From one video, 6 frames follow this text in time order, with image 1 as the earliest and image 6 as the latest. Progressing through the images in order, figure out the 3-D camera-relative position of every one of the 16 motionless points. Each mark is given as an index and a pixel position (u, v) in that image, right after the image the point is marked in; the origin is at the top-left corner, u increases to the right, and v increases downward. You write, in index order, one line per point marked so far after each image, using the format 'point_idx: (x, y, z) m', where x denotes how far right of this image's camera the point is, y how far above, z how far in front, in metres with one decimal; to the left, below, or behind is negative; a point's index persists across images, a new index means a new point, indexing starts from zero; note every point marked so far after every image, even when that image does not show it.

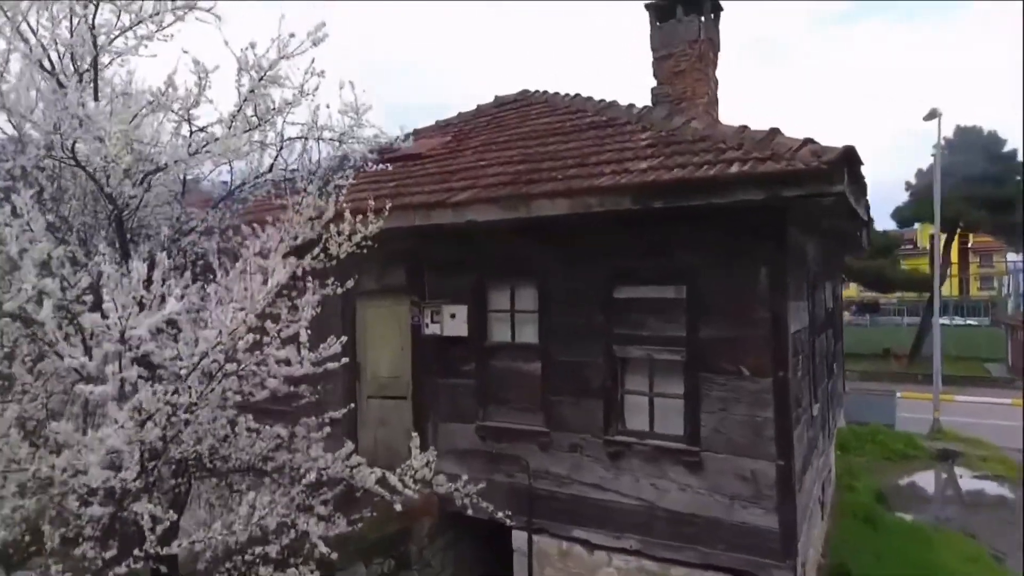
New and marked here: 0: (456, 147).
0: (-0.4, +1.1, +5.7) m
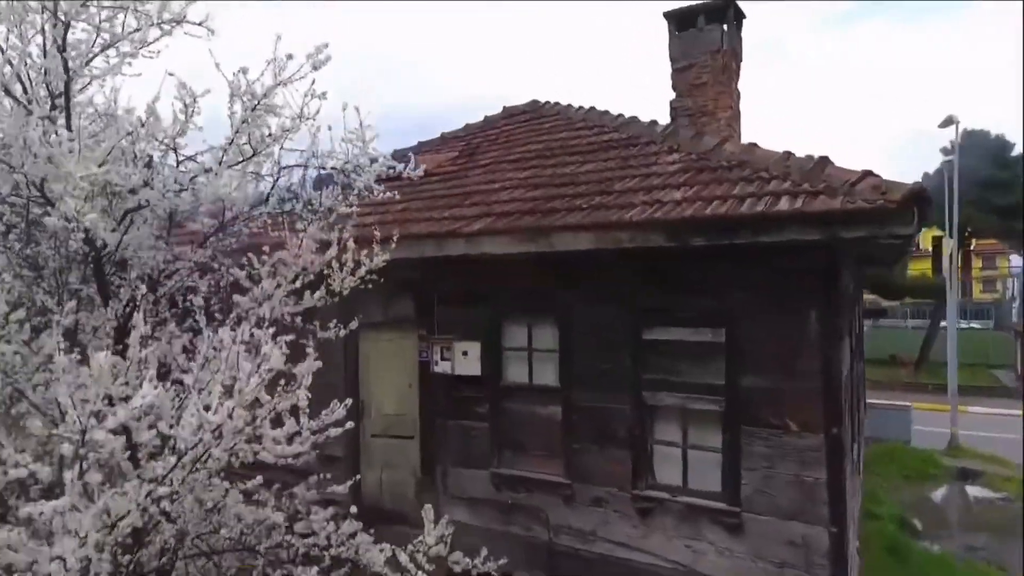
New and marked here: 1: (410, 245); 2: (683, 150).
0: (-0.3, +0.9, +5.3) m
1: (-0.5, +0.2, +3.8) m
2: (+1.0, +0.8, +4.0) m
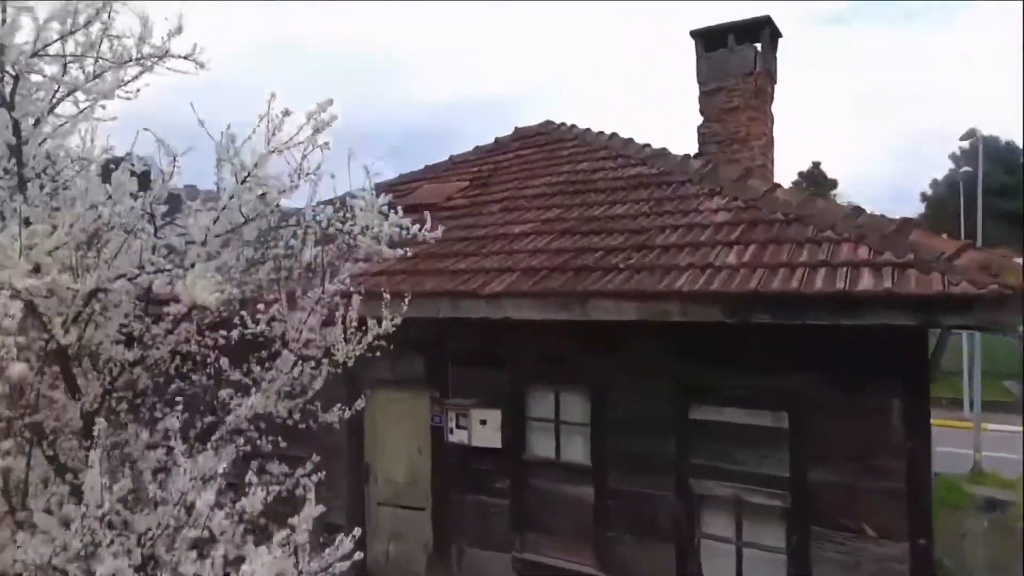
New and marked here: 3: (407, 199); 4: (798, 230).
0: (-0.2, +0.6, +4.9) m
1: (-0.4, -0.1, +3.4) m
2: (+1.1, +0.5, +3.6) m
3: (-0.8, +0.7, +5.4) m
4: (+1.2, +0.2, +2.9) m
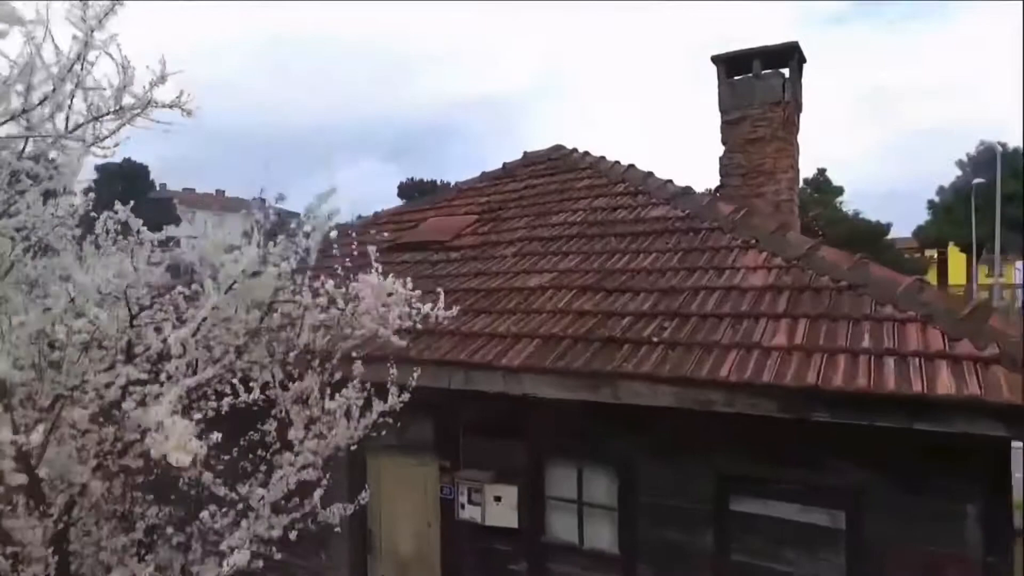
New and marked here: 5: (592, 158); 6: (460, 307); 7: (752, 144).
0: (-0.2, +0.3, +4.6) m
1: (-0.3, -0.4, +3.0) m
2: (+1.2, +0.2, +3.3) m
3: (-0.7, +0.4, +5.1) m
4: (+1.2, -0.1, +2.6) m
5: (+0.6, +1.0, +5.6) m
6: (-0.3, -0.1, +3.5) m
7: (+1.7, +1.0, +5.0) m
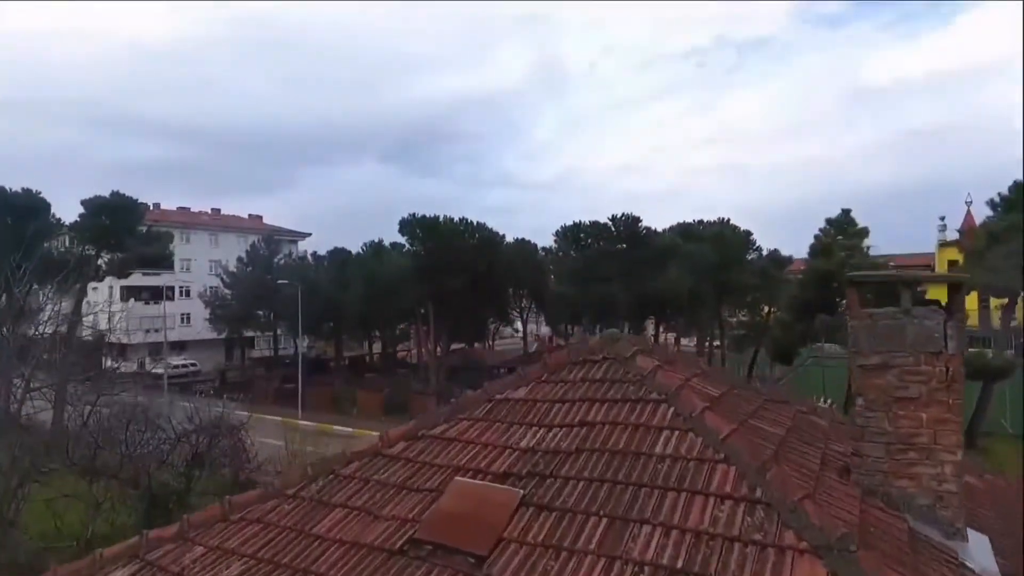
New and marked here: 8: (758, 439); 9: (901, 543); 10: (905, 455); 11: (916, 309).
0: (+0.2, -1.3, +3.3) m
1: (0.0, -1.9, +1.7) m
2: (+1.5, -1.4, +1.9) m
3: (-0.4, -1.2, +3.8) m
4: (+1.5, -1.6, +1.3) m
5: (+0.9, -0.6, +4.3) m
6: (0.0, -1.7, +2.2) m
7: (+2.0, -0.6, +3.6) m
8: (+1.4, -0.8, +4.0) m
9: (+1.8, -1.2, +3.3) m
10: (+2.0, -0.8, +3.6) m
11: (+2.1, -0.1, +3.7) m
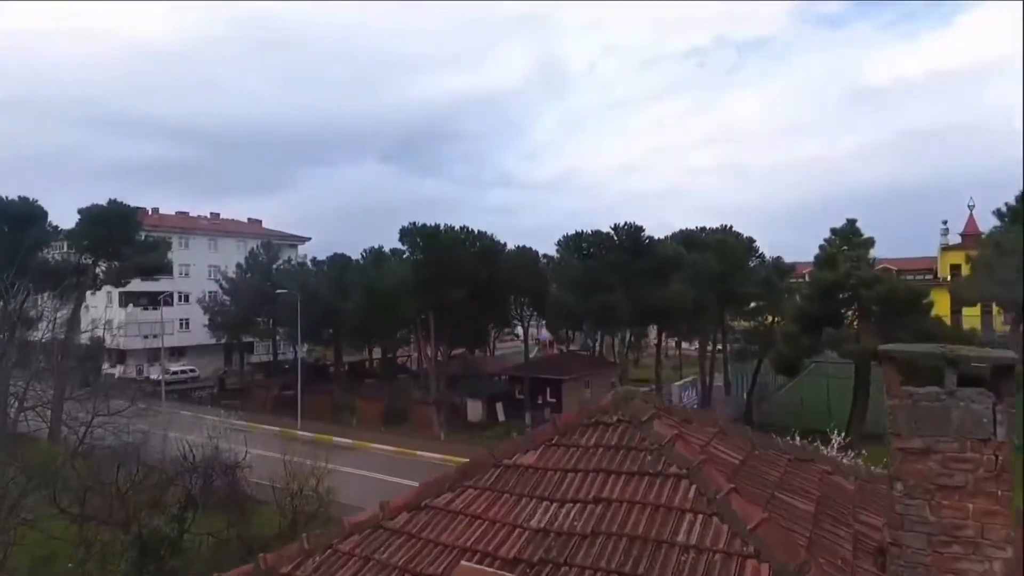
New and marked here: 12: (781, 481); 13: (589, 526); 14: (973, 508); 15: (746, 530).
0: (+0.2, -1.6, +3.0) m
1: (0.0, -2.3, +1.4) m
2: (+1.5, -1.8, +1.6) m
3: (-0.4, -1.6, +3.5) m
4: (+1.6, -2.0, +1.0) m
5: (+1.0, -0.9, +4.0) m
6: (+0.1, -2.0, +1.9) m
7: (+2.0, -1.0, +3.4) m
8: (+1.4, -1.2, +3.7) m
9: (+1.8, -1.5, +3.0) m
10: (+2.1, -1.2, +3.4) m
11: (+2.1, -0.5, +3.4) m
12: (+1.6, -1.2, +4.4) m
13: (+0.4, -1.3, +3.8) m
14: (+2.1, -1.0, +3.3) m
15: (+1.1, -1.2, +3.4) m
